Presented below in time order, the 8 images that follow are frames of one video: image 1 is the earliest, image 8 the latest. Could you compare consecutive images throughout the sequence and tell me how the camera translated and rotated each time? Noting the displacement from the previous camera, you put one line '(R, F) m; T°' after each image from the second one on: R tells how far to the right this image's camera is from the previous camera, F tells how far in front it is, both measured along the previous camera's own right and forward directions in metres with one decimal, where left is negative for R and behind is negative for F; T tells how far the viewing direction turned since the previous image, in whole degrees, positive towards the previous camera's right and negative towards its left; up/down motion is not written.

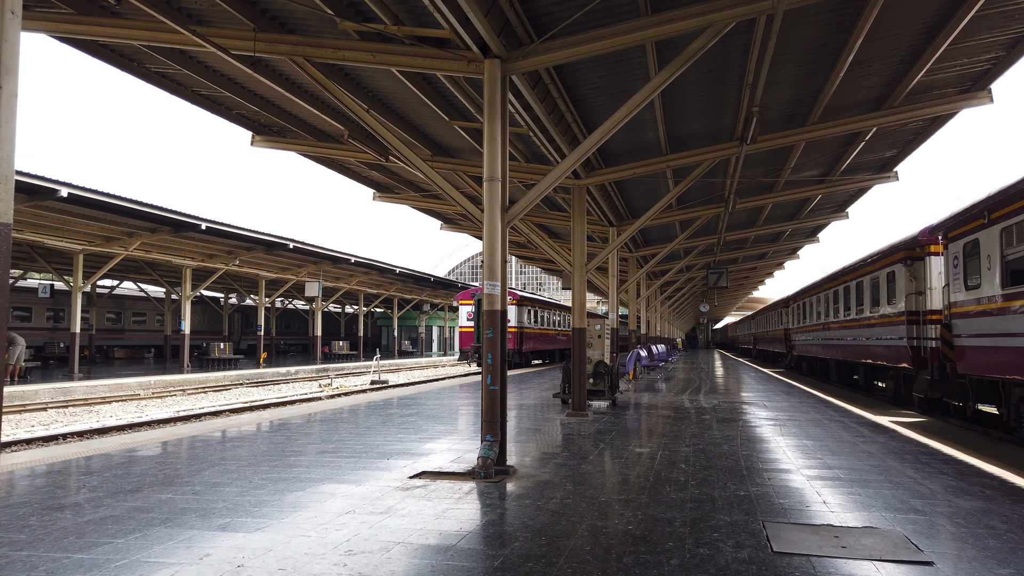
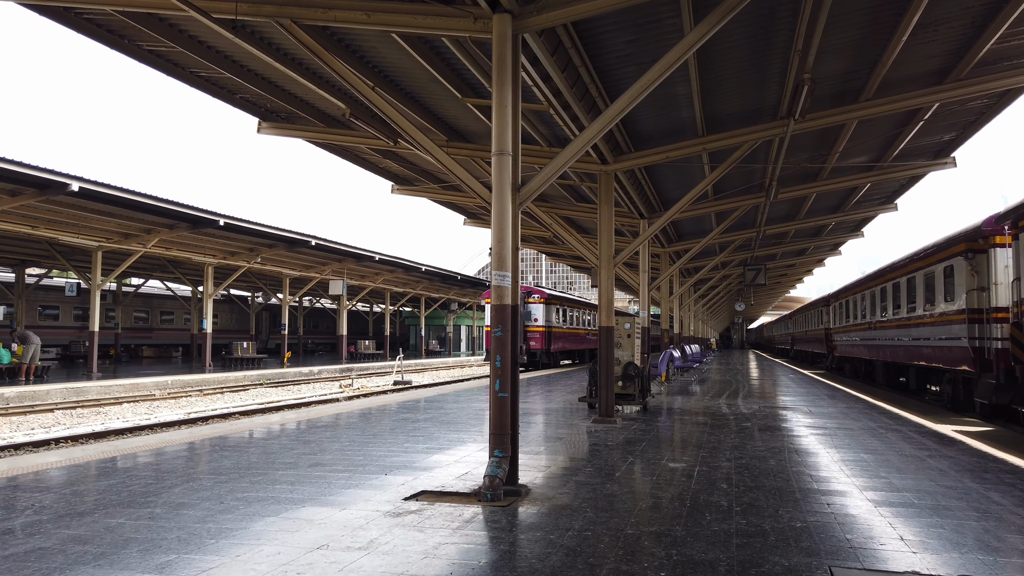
(+0.1, +0.9) m; -2°
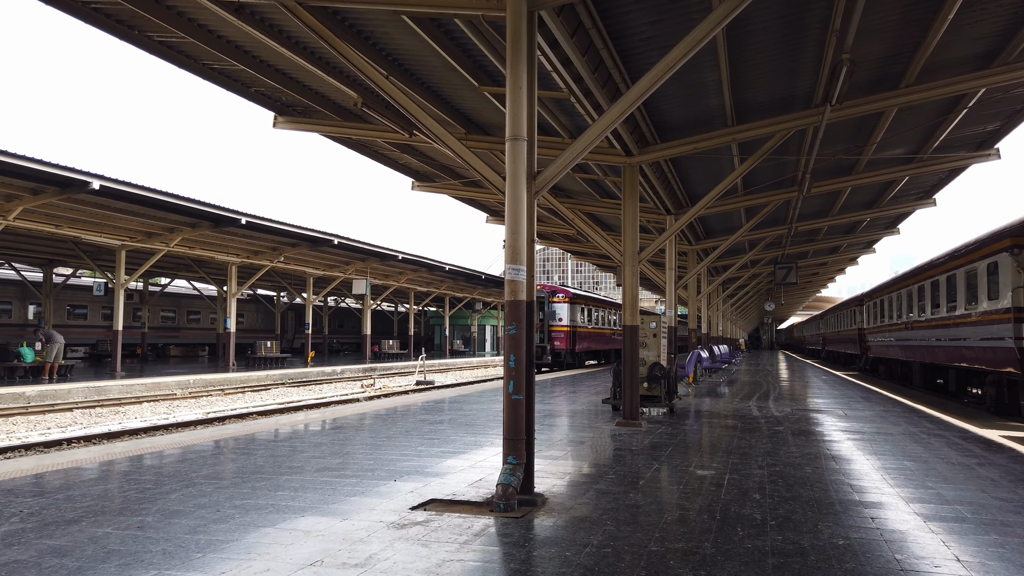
(+0.1, +0.4) m; -2°
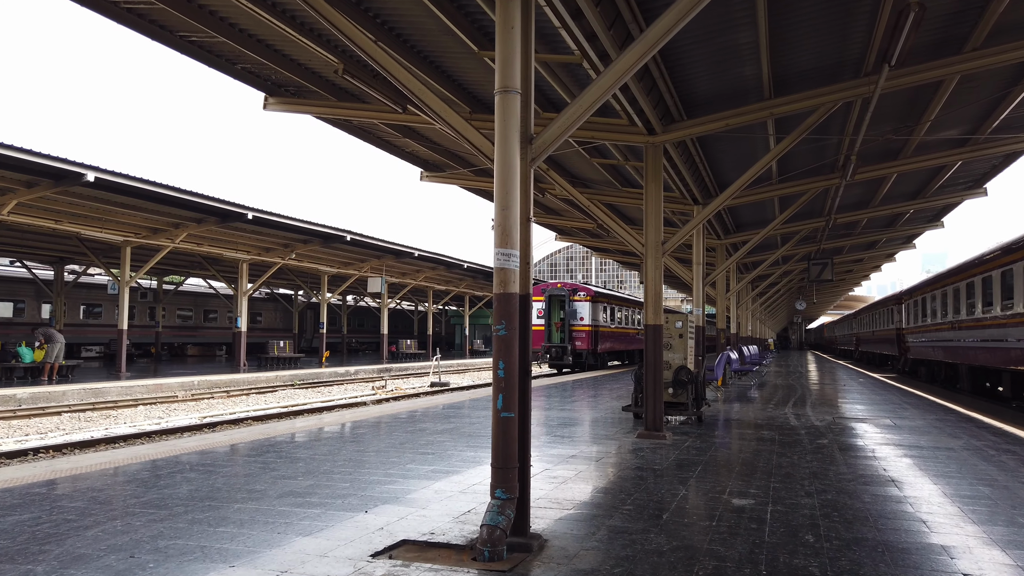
(+0.2, +1.1) m; -2°
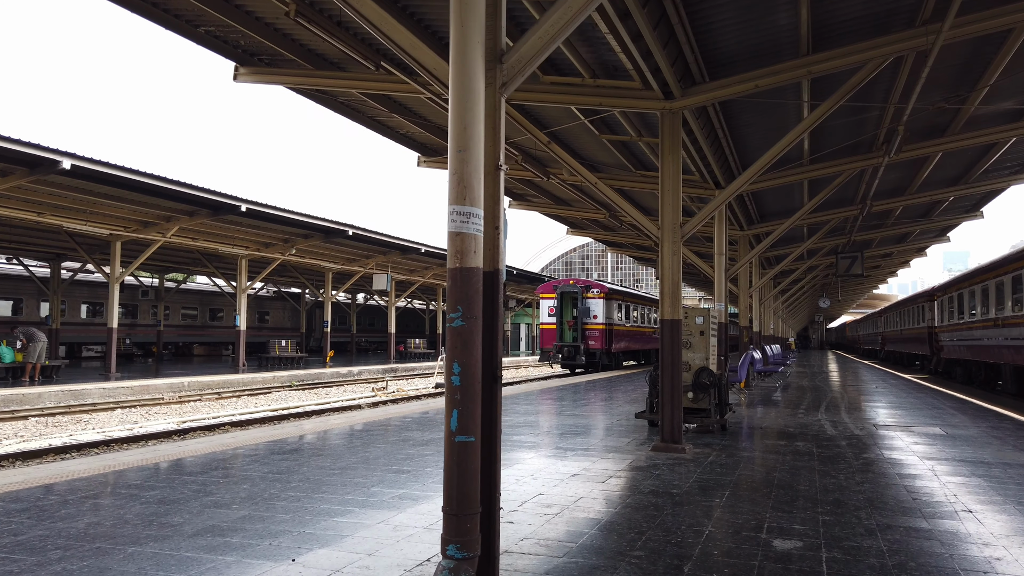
(+0.2, +1.2) m; -1°
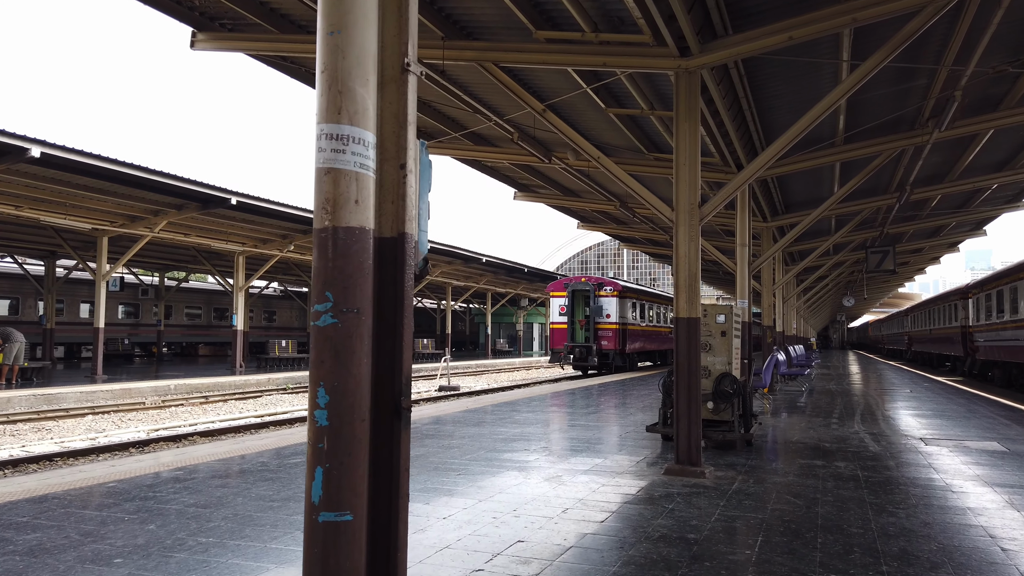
(+0.3, +1.2) m; -1°
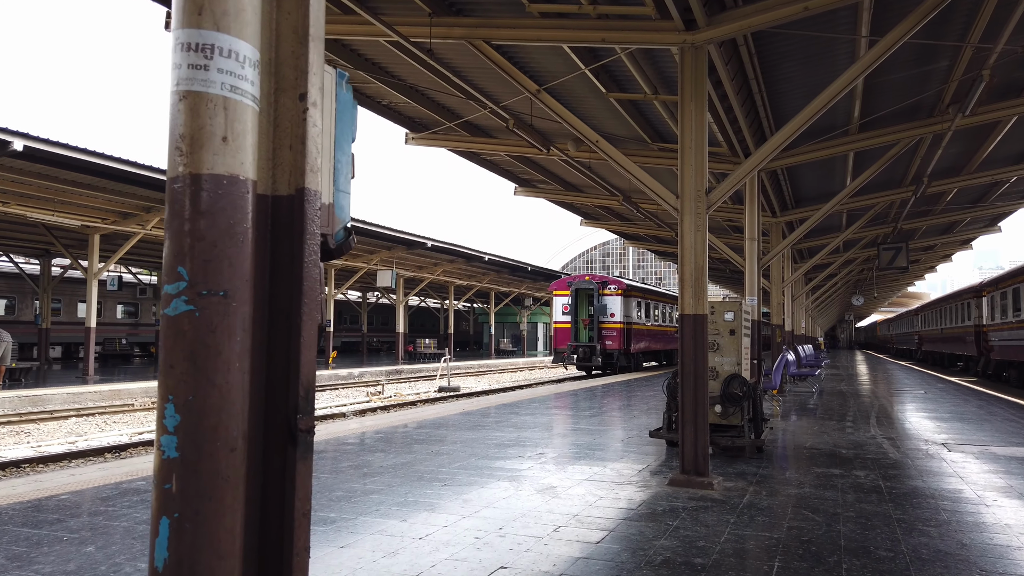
(+0.1, +0.5) m; 0°
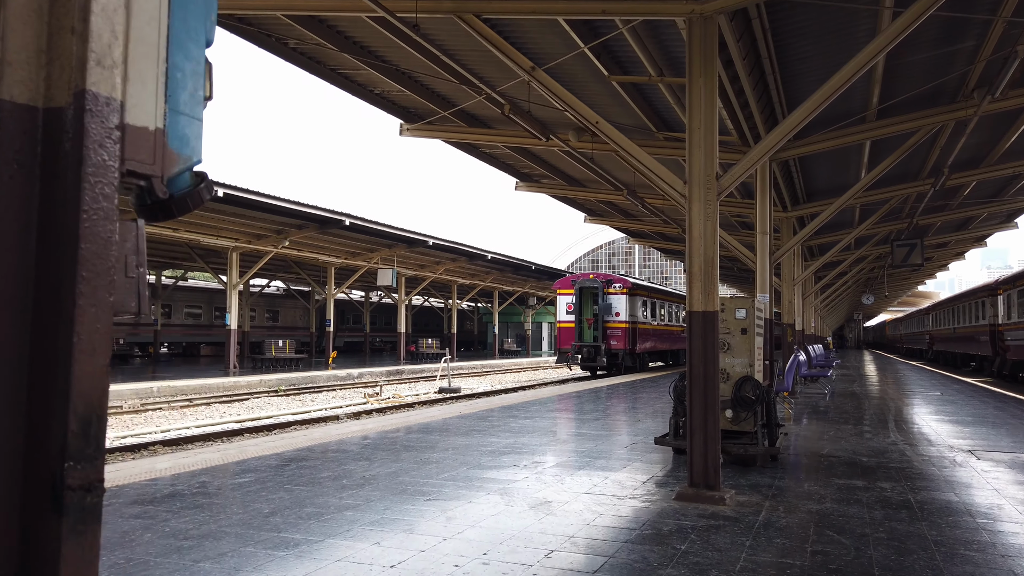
(+0.1, +0.5) m; 0°
